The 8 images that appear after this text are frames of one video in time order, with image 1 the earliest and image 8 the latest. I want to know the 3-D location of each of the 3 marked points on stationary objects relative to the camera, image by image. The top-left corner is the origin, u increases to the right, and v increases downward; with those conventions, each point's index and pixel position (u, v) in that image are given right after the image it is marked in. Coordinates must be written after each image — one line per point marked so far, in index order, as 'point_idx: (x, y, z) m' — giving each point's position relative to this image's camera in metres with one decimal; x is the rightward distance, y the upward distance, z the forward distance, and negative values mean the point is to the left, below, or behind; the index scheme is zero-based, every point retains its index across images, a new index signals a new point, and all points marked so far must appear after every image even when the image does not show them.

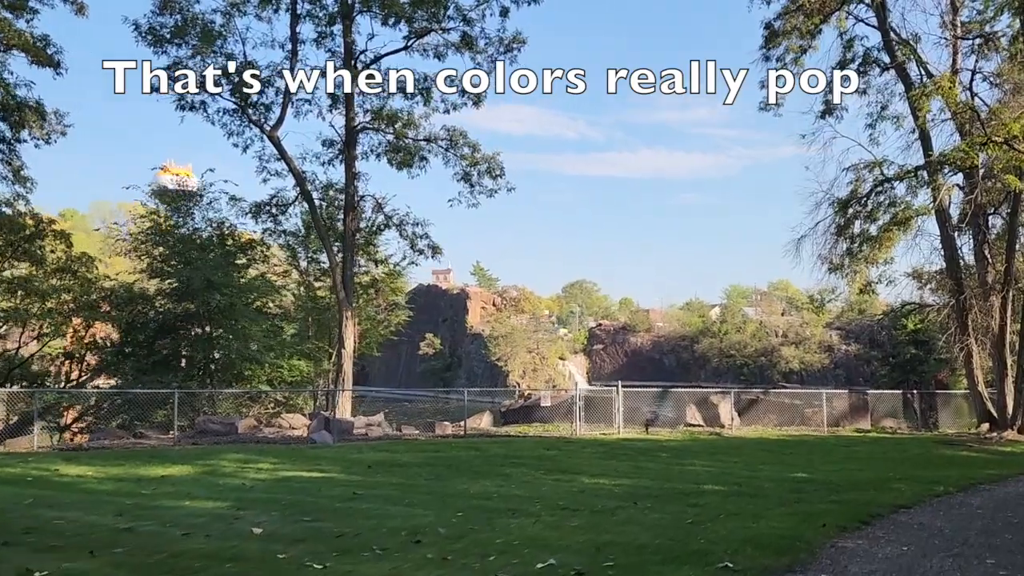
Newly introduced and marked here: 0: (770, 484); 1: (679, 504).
0: (+3.7, -2.8, +12.1) m
1: (+1.9, -2.5, +9.9) m
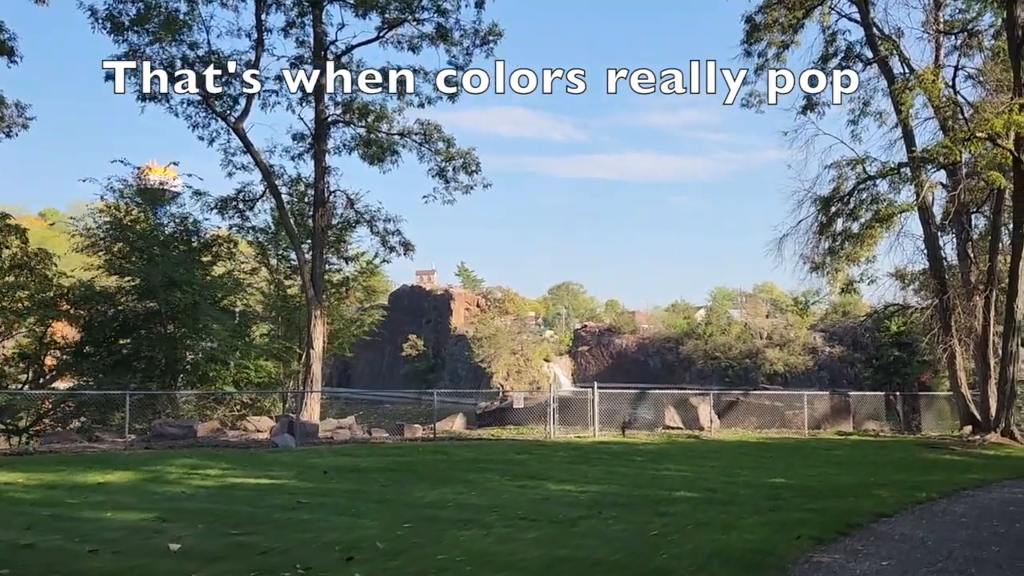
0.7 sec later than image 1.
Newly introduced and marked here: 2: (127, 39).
0: (+3.2, -2.8, +11.5) m
1: (+1.5, -2.5, +9.2) m
2: (-8.9, +5.7, +19.5) m
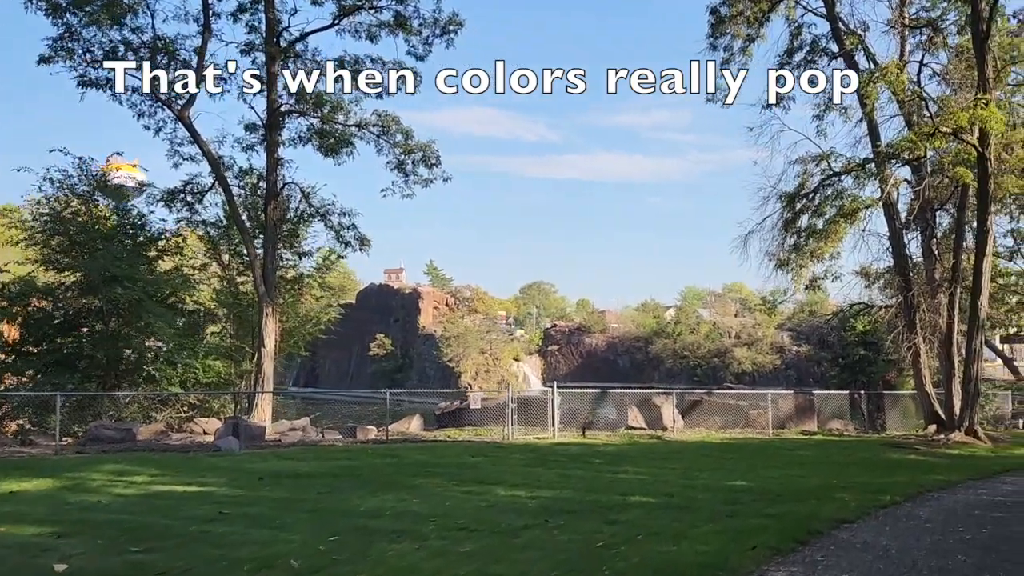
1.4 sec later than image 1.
0: (+2.5, -2.7, +11.0) m
1: (+0.8, -2.4, +8.7) m
2: (-9.8, +5.8, +18.5) m
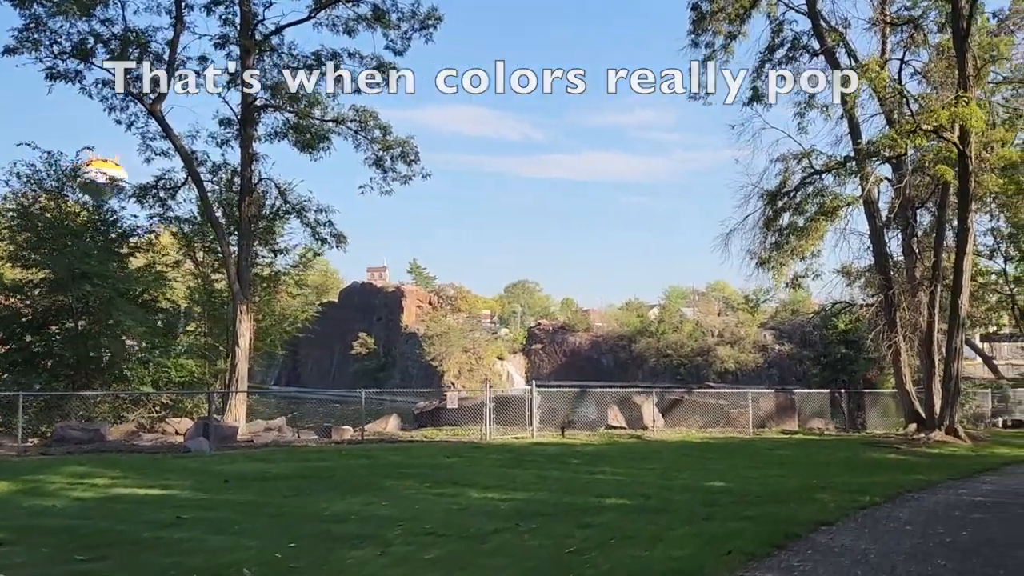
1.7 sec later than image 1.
0: (+2.1, -2.7, +10.8) m
1: (+0.5, -2.4, +8.4) m
2: (-10.3, +5.9, +18.1) m
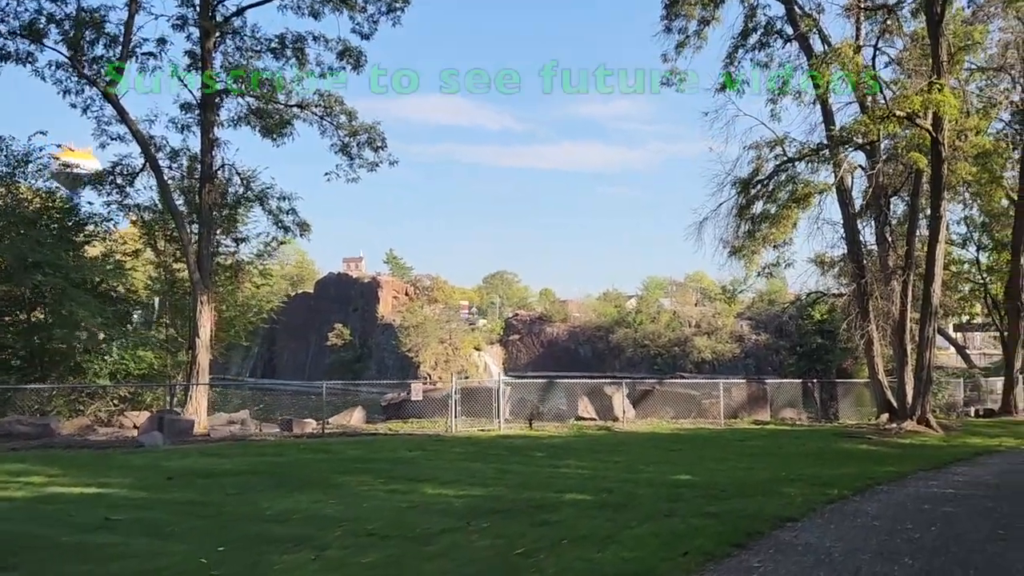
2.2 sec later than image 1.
0: (+1.6, -2.5, +10.4) m
1: (+0.1, -2.2, +8.0) m
2: (-11.0, +6.1, +17.3) m
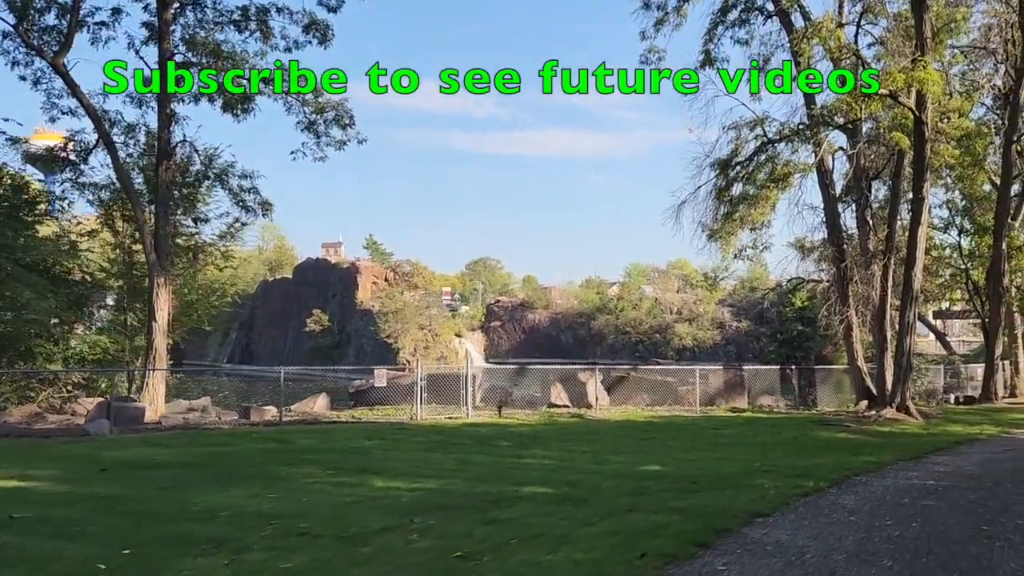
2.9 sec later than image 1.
0: (+1.1, -2.3, +9.8) m
1: (-0.4, -2.0, +7.3) m
2: (-11.6, +6.5, +16.3) m
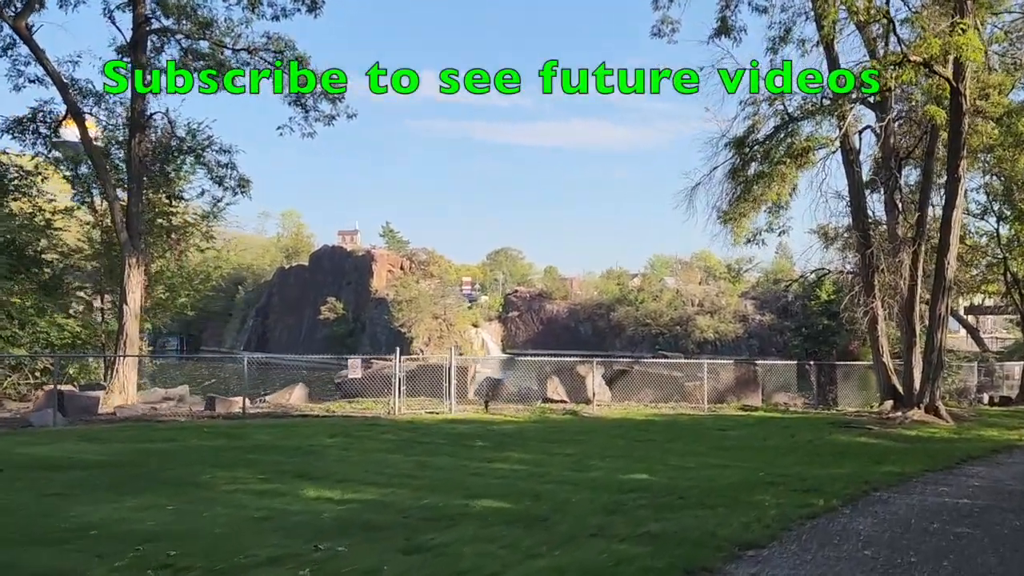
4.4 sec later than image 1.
0: (+0.7, -2.1, +8.3) m
1: (-0.9, -1.8, +5.9) m
2: (-11.7, +6.9, +15.1) m
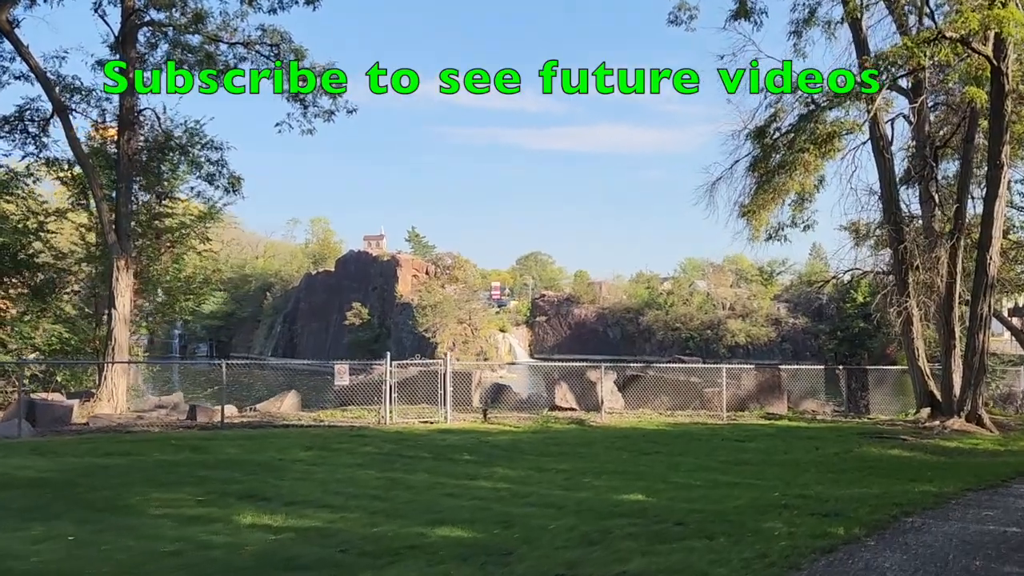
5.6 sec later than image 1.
0: (+0.4, -2.0, +7.2) m
1: (-1.2, -1.8, +4.9) m
2: (-11.8, +6.8, +14.5) m
